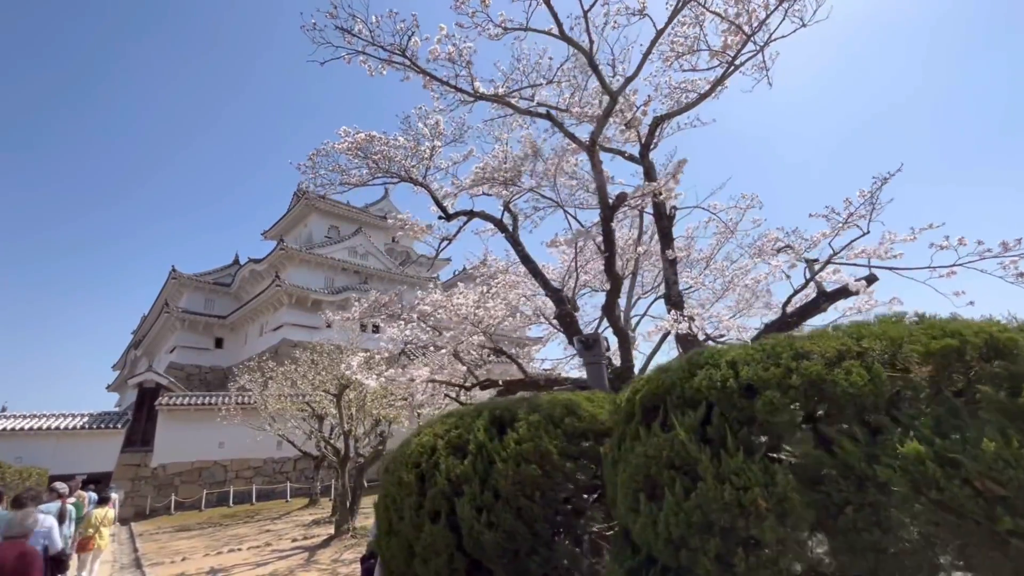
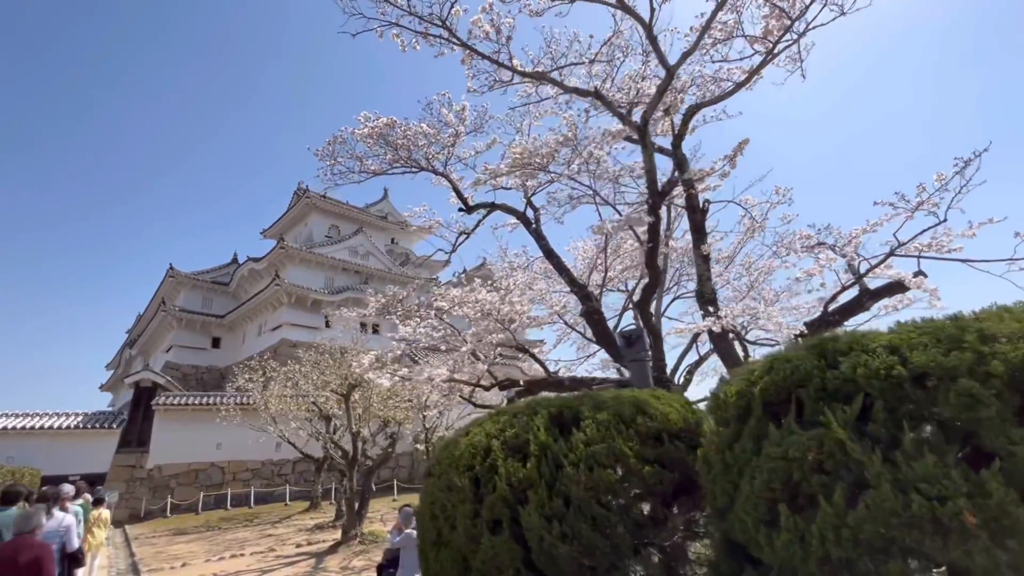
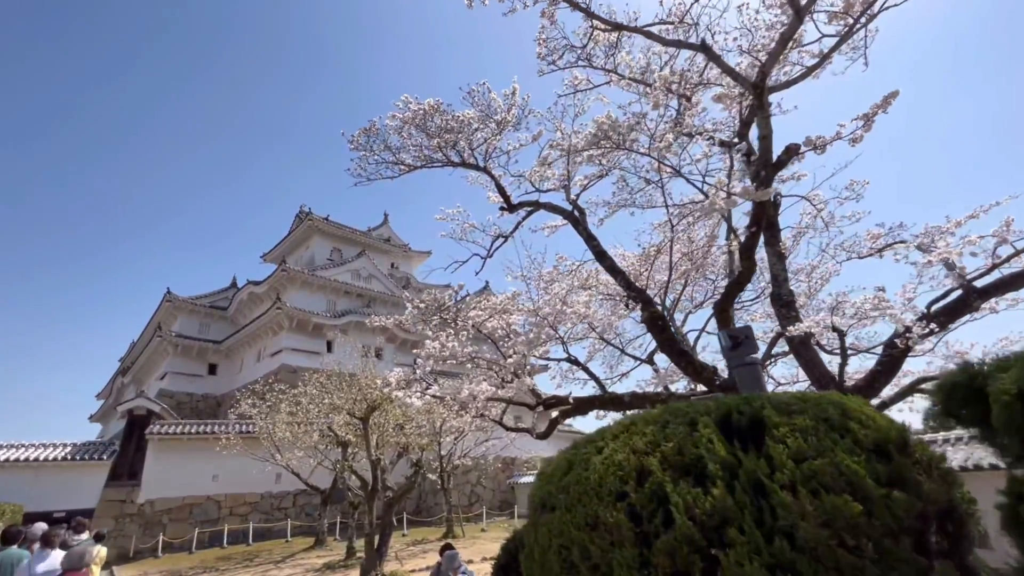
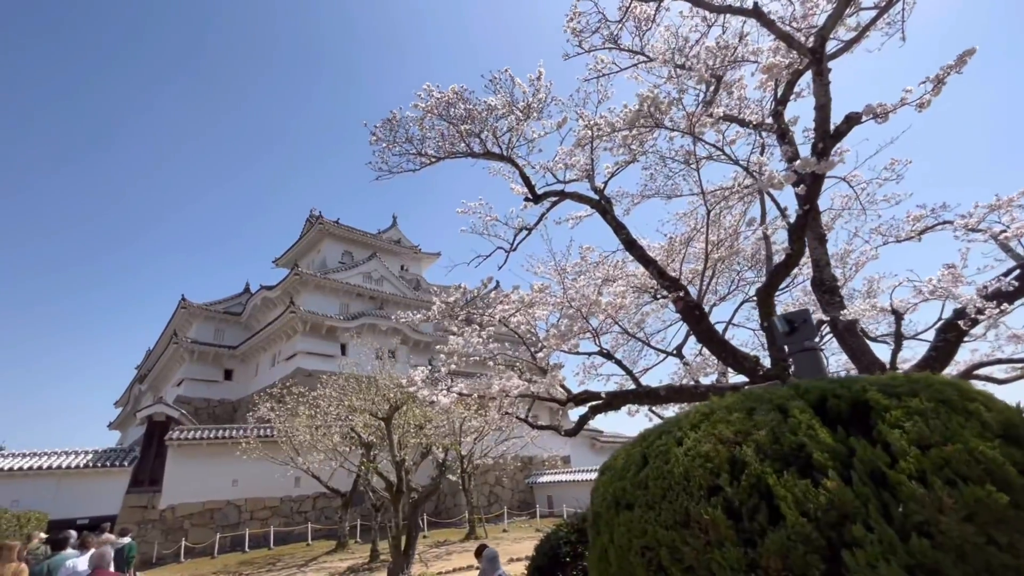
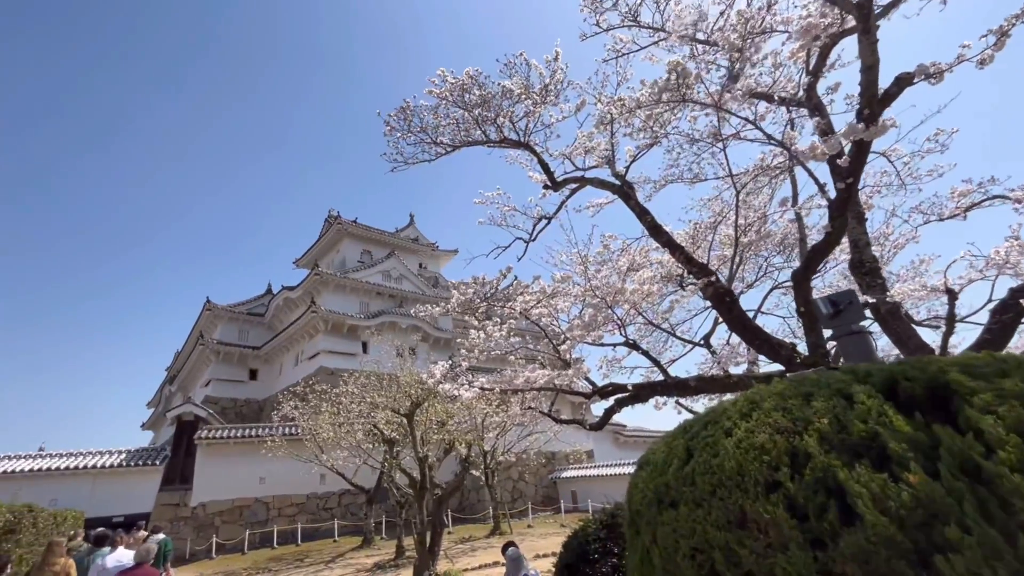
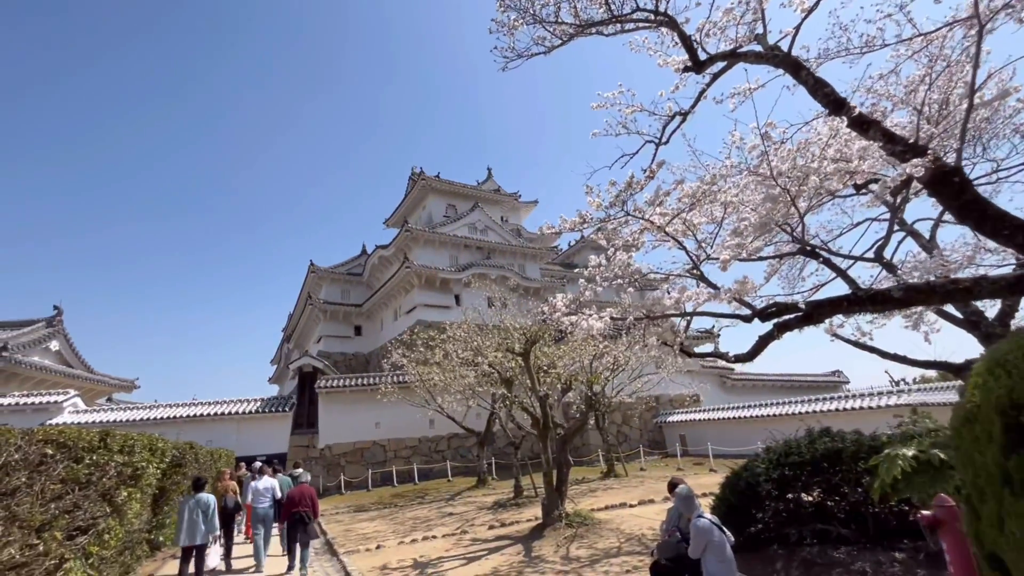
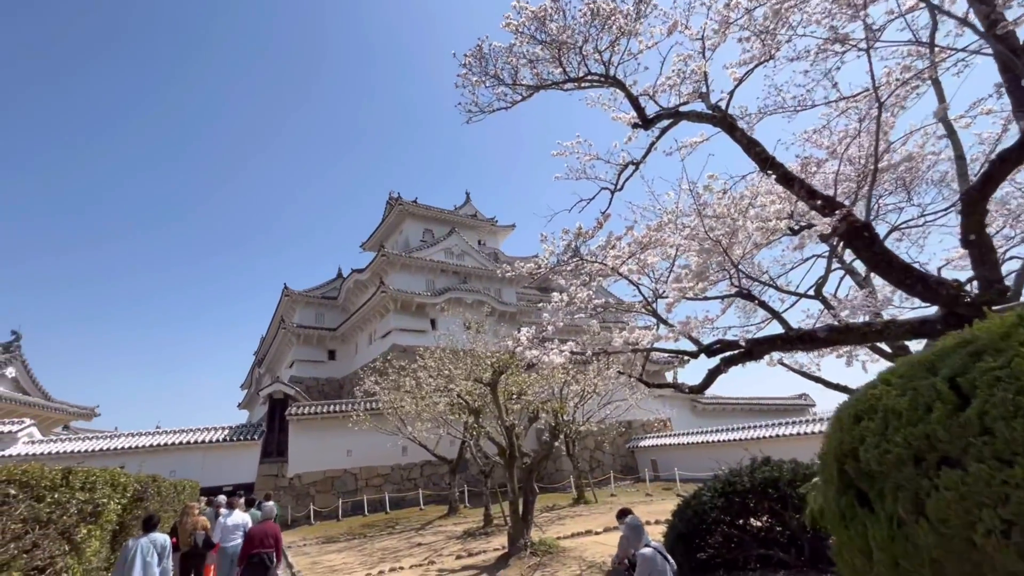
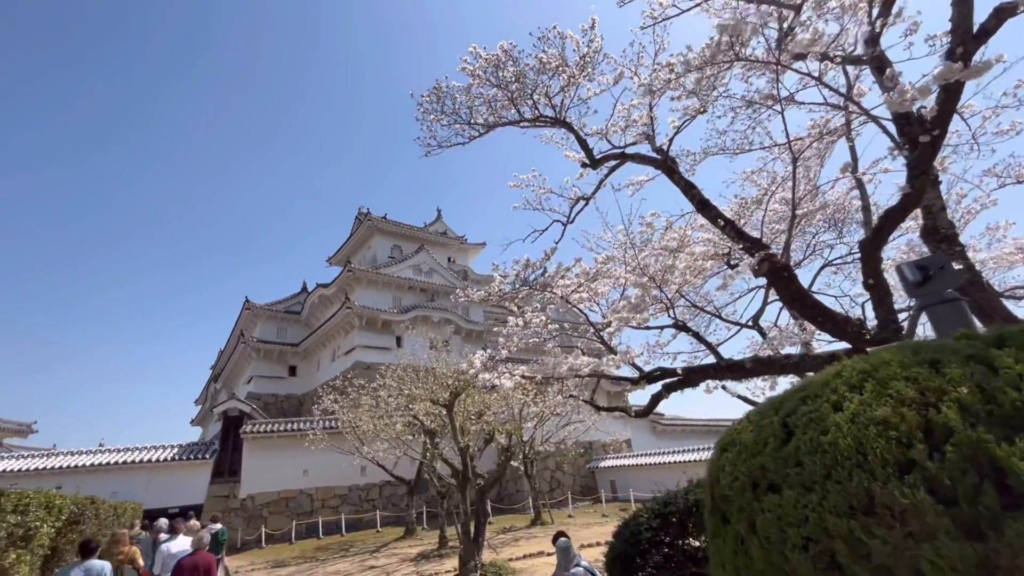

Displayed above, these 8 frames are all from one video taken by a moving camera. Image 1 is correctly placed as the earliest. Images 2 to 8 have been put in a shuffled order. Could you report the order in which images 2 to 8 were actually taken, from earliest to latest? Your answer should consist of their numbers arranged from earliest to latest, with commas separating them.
2, 3, 4, 5, 8, 7, 6
